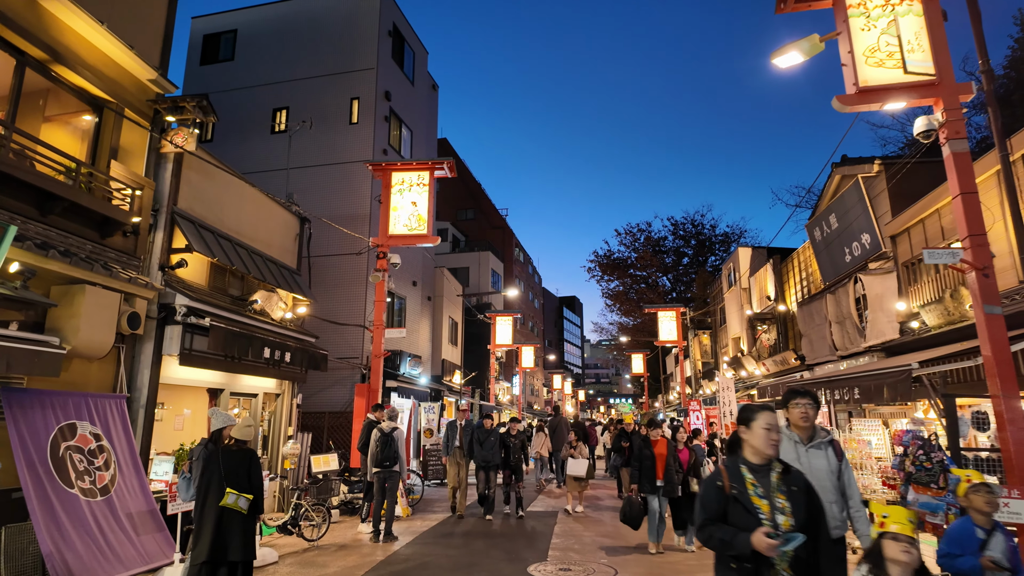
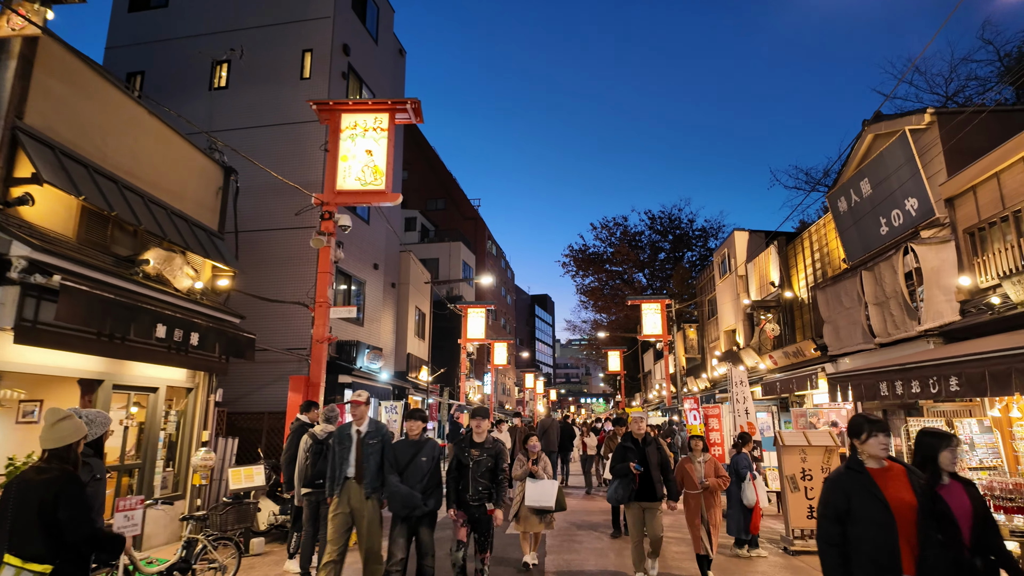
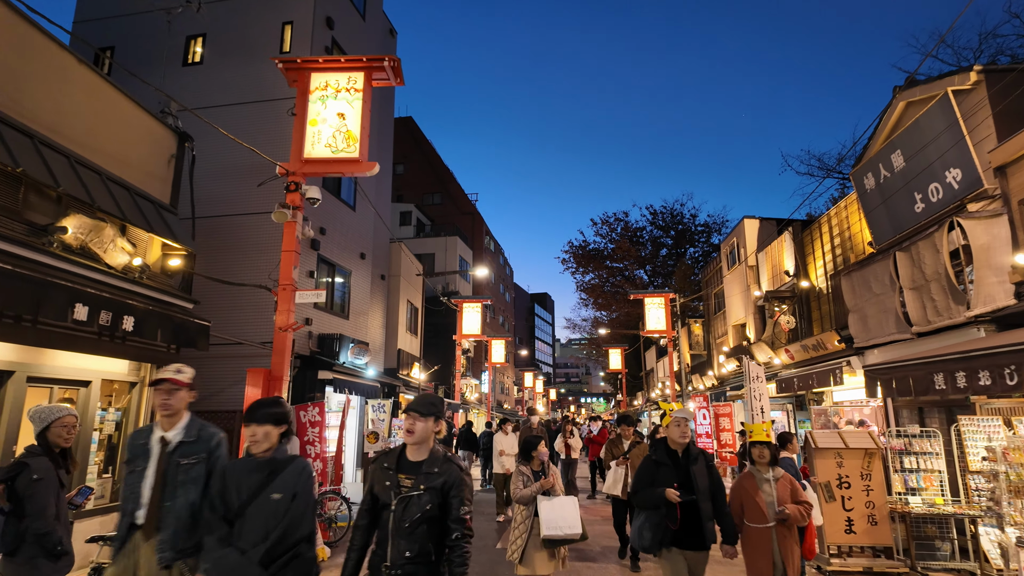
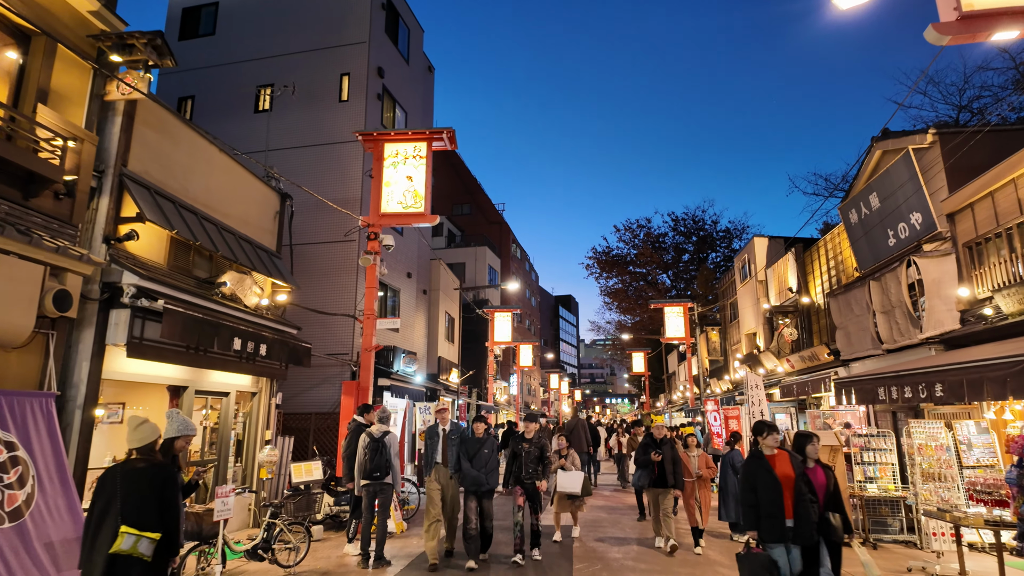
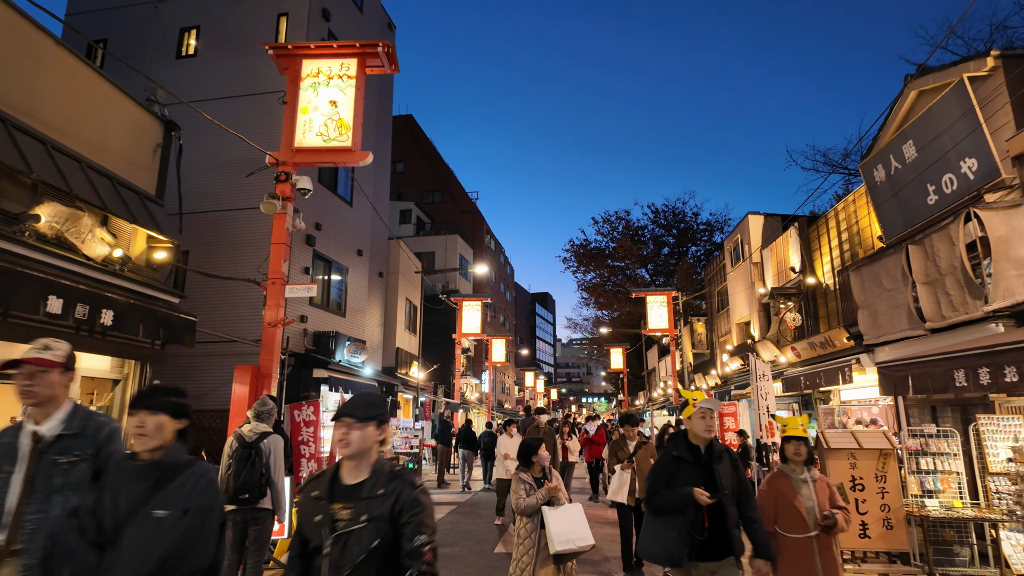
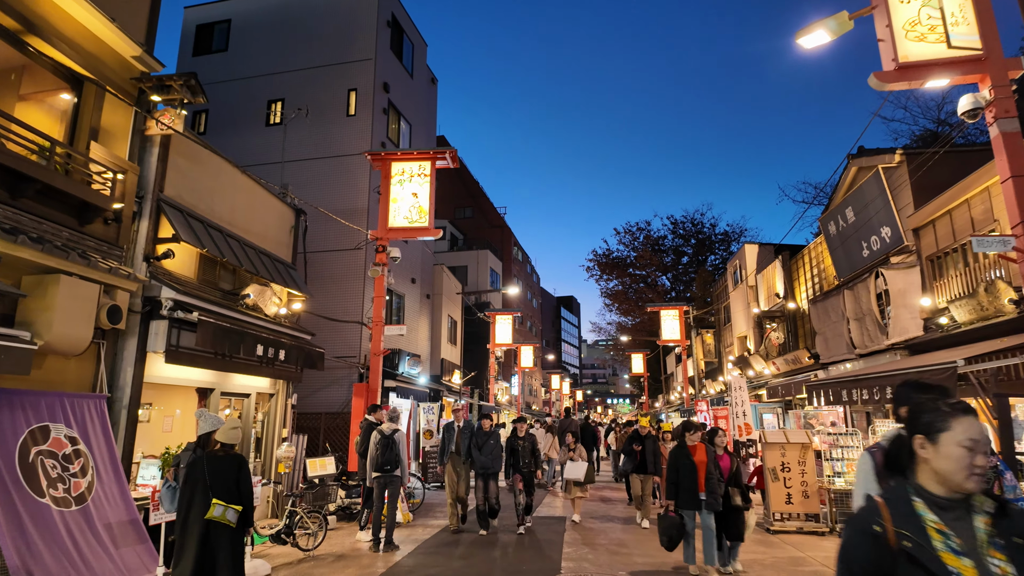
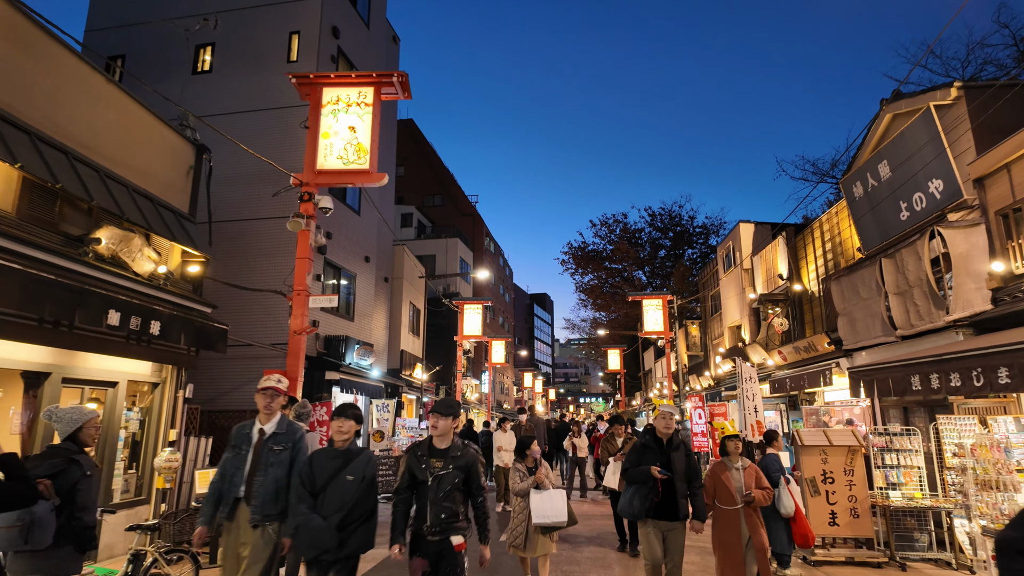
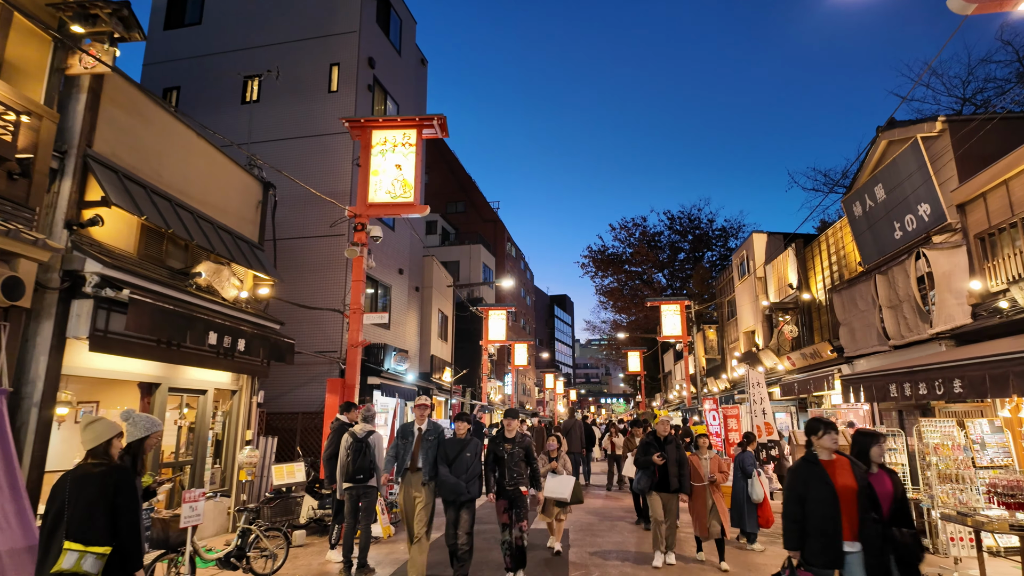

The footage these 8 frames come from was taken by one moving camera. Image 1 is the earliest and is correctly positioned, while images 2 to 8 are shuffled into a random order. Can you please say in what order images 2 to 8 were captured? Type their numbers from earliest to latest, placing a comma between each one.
6, 4, 8, 2, 7, 3, 5
